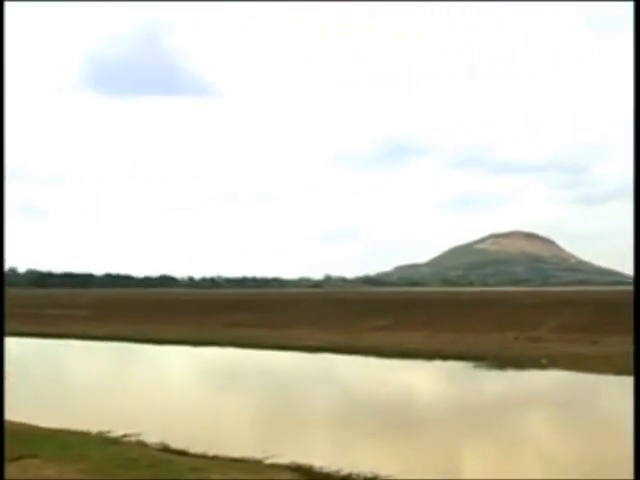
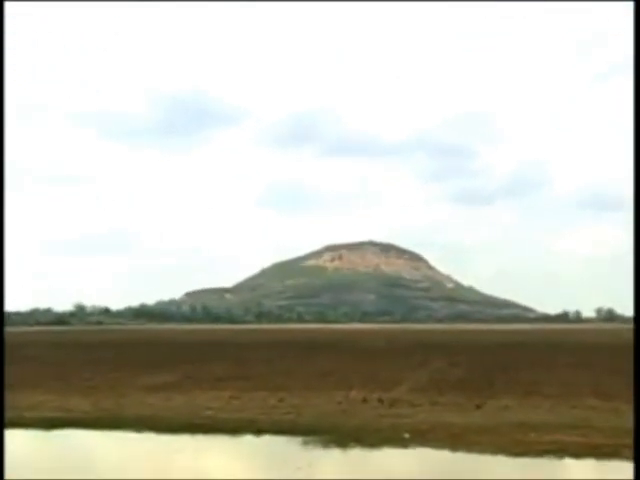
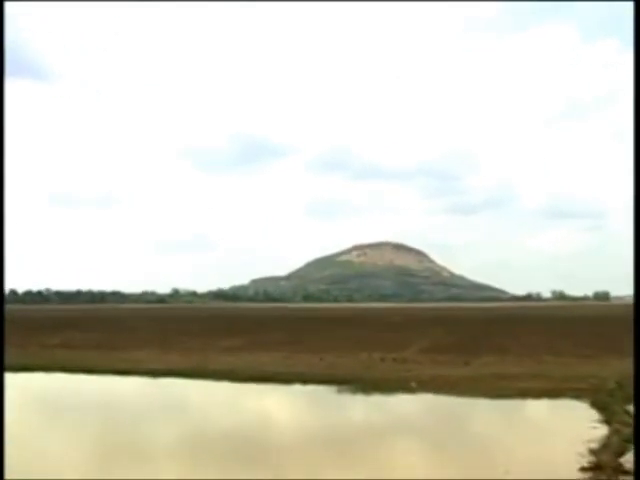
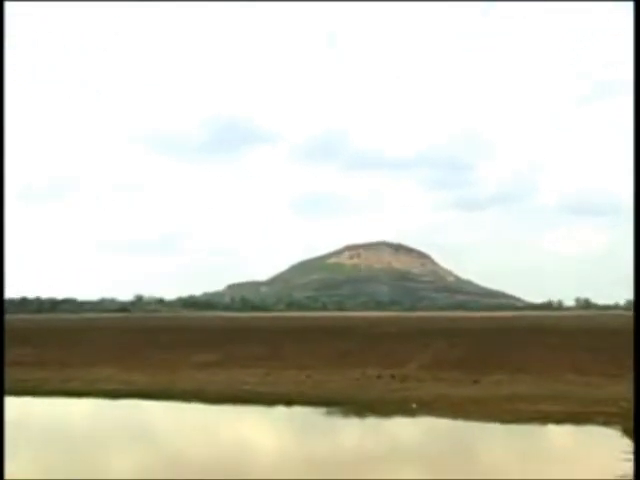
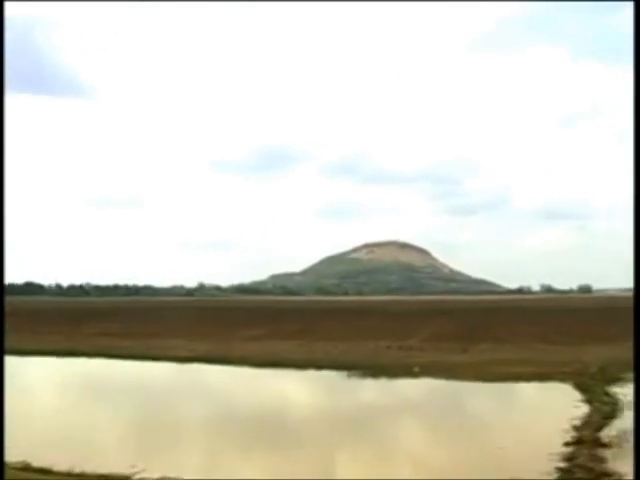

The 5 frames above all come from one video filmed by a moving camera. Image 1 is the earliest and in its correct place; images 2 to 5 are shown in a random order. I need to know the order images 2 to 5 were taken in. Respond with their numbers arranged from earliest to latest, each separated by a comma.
5, 3, 4, 2
